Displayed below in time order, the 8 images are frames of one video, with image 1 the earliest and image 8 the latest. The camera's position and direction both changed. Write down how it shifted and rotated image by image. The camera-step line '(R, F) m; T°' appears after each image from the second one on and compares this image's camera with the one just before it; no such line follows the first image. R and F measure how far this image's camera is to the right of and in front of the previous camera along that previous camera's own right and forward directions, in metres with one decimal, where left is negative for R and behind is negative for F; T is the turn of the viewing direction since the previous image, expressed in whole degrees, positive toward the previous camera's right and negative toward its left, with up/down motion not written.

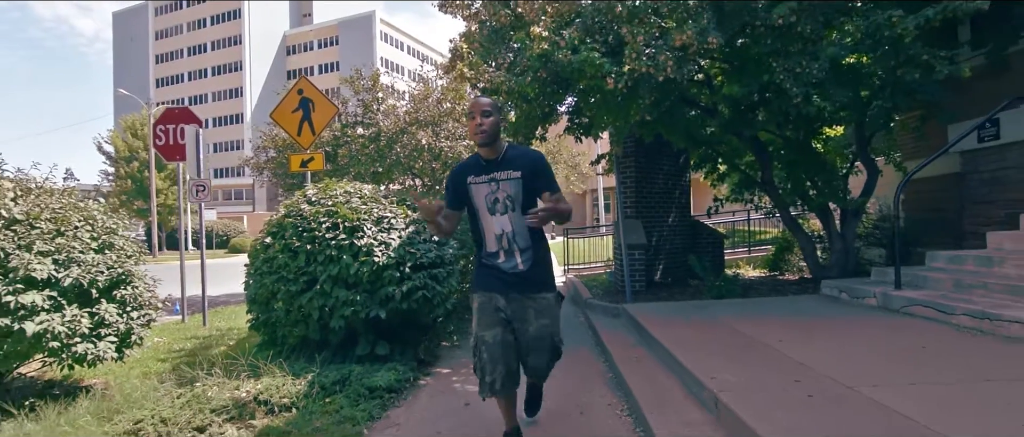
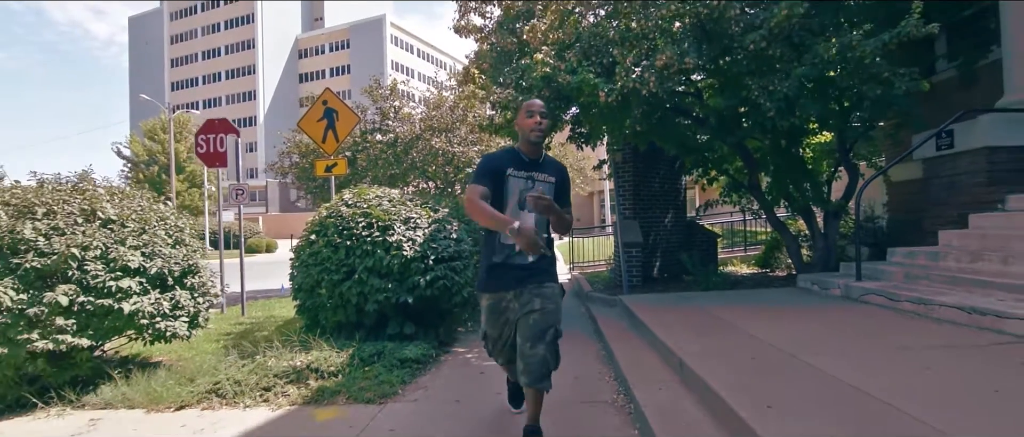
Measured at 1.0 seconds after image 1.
(0.0, -1.0) m; -1°
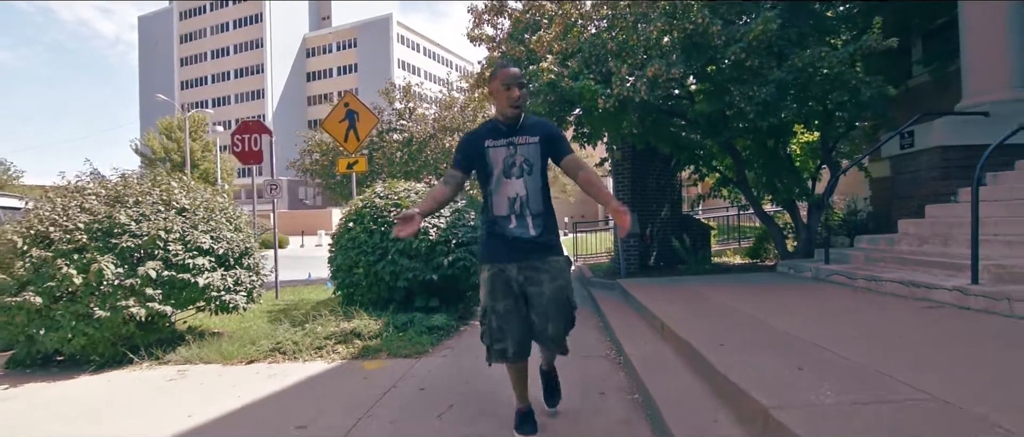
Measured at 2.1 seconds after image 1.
(-0.1, -1.1) m; 0°
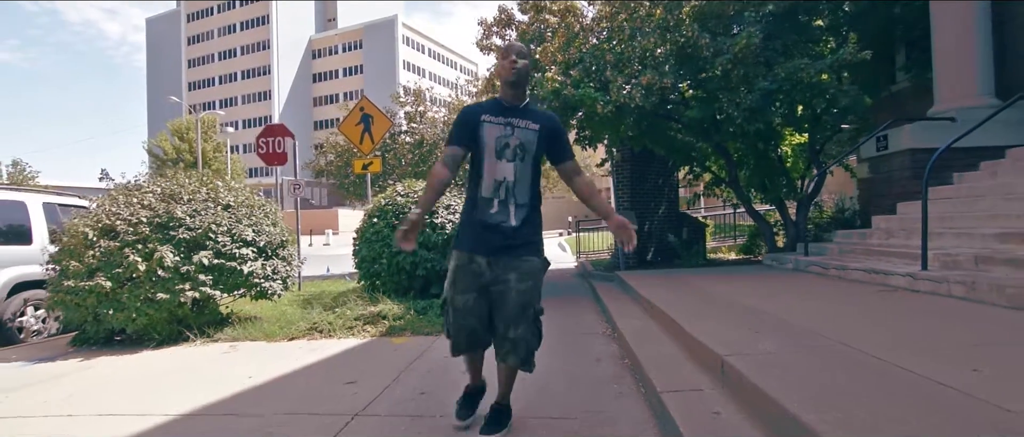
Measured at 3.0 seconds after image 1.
(0.0, -0.9) m; 0°
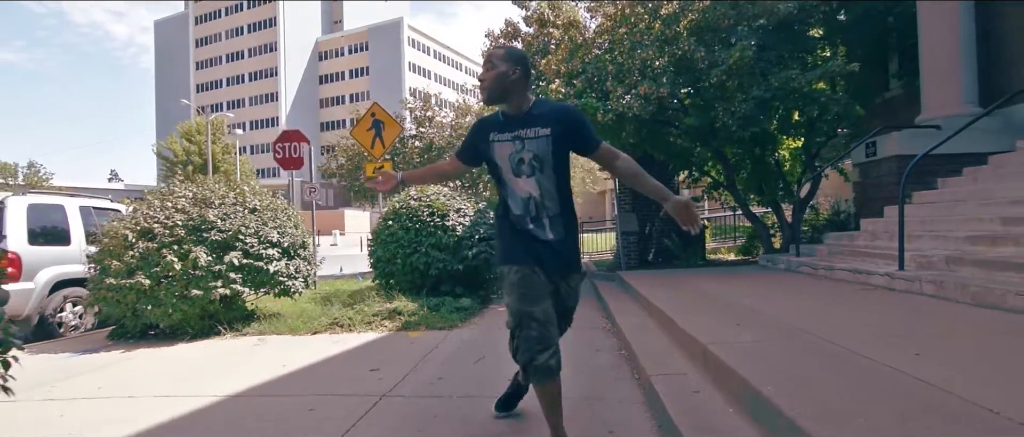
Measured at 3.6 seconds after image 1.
(0.0, -0.6) m; 0°
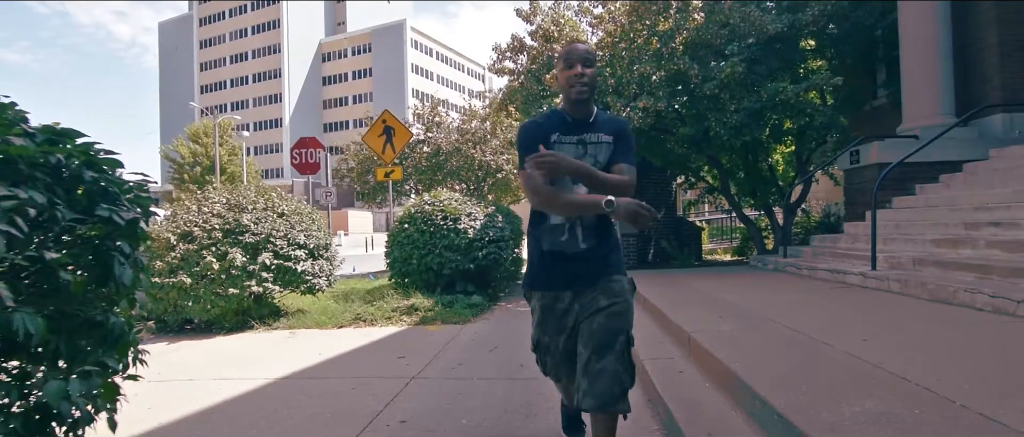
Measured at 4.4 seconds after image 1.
(-0.1, -0.8) m; 0°
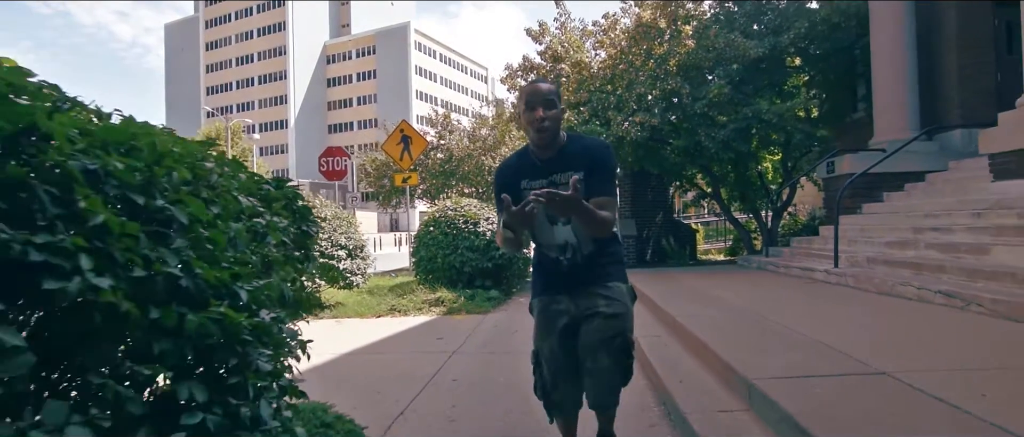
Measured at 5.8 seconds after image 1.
(-0.2, -1.4) m; 0°
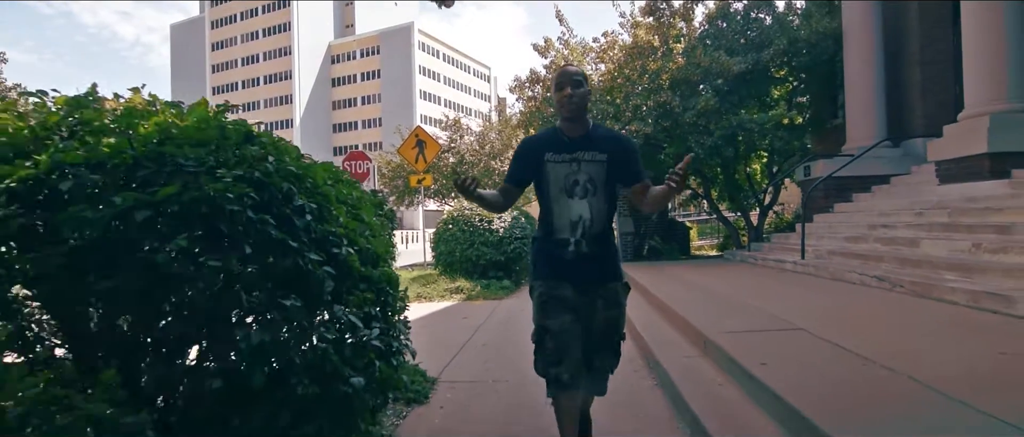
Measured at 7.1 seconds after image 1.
(-0.2, -1.5) m; 0°
